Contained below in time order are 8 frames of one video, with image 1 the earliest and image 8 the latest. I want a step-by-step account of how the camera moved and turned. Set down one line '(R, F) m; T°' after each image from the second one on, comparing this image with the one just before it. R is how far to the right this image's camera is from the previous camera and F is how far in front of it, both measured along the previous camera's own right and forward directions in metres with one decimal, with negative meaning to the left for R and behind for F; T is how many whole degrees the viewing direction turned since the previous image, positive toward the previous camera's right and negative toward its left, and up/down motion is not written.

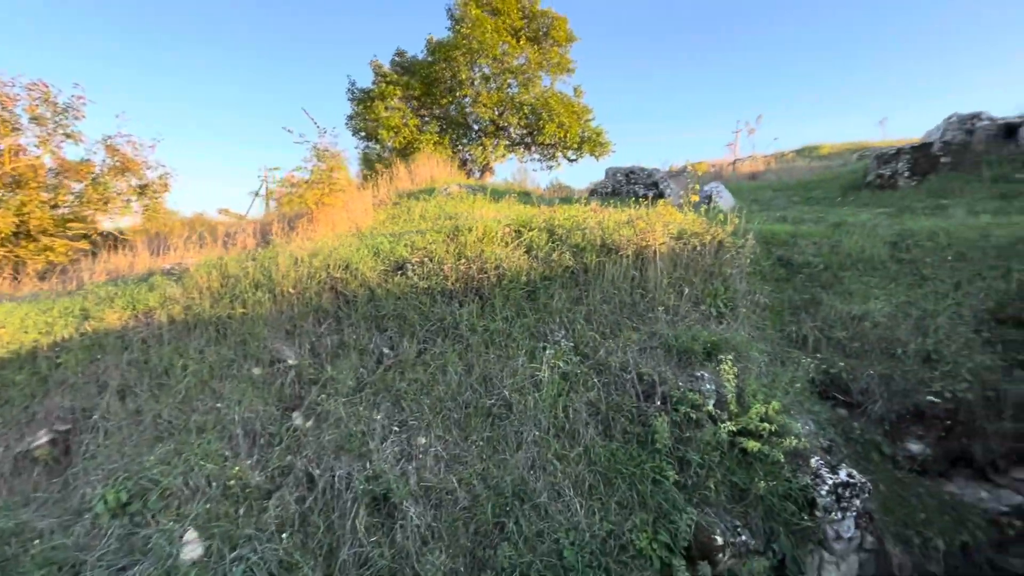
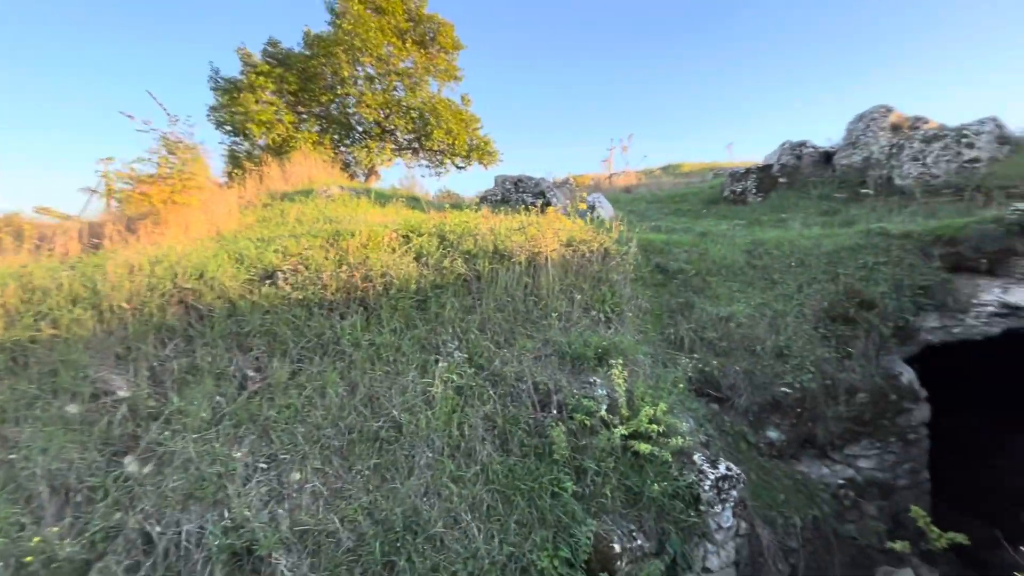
(0.0, +0.2) m; +13°
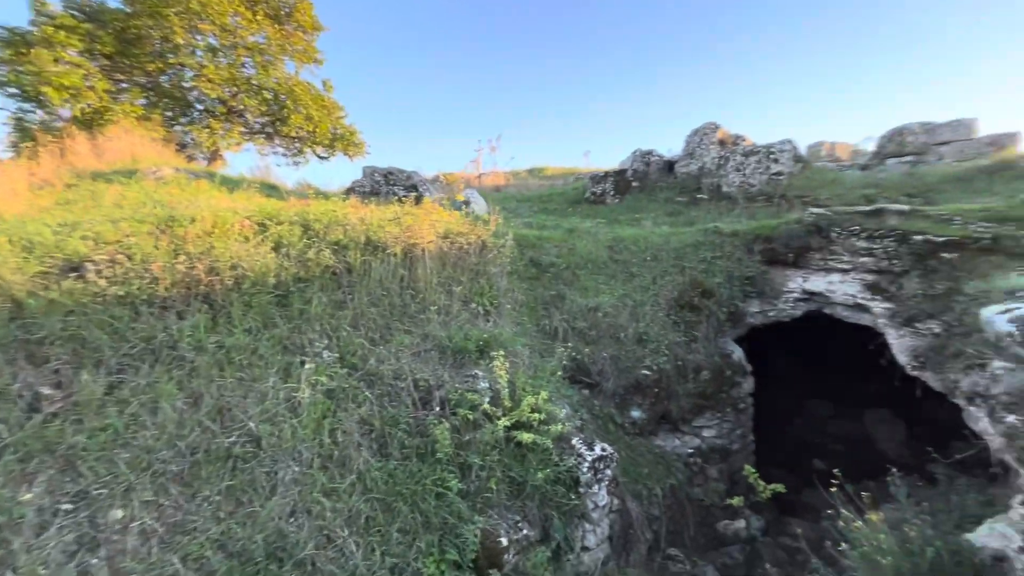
(-0.1, +0.1) m; +15°
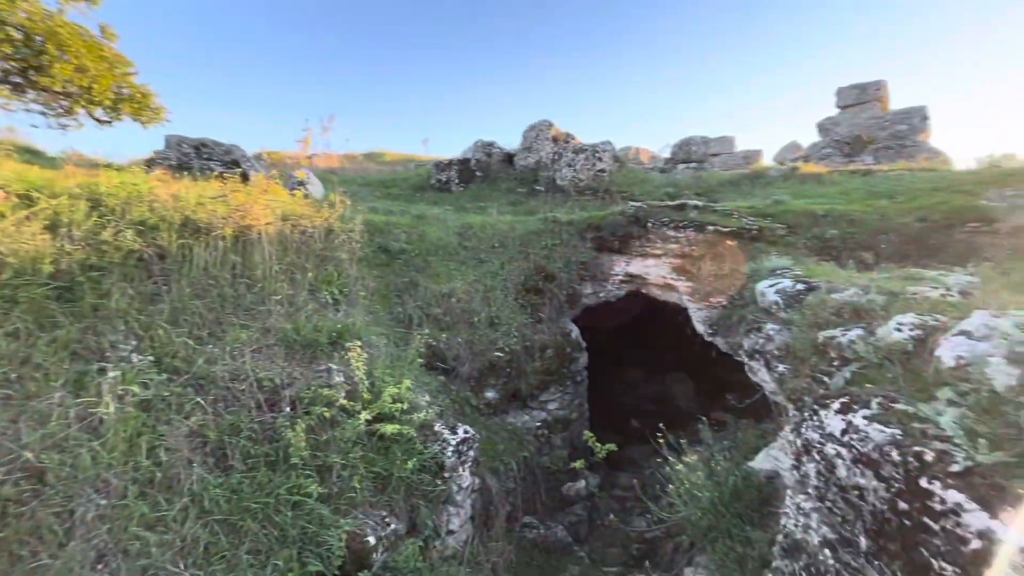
(-0.2, +0.1) m; +19°
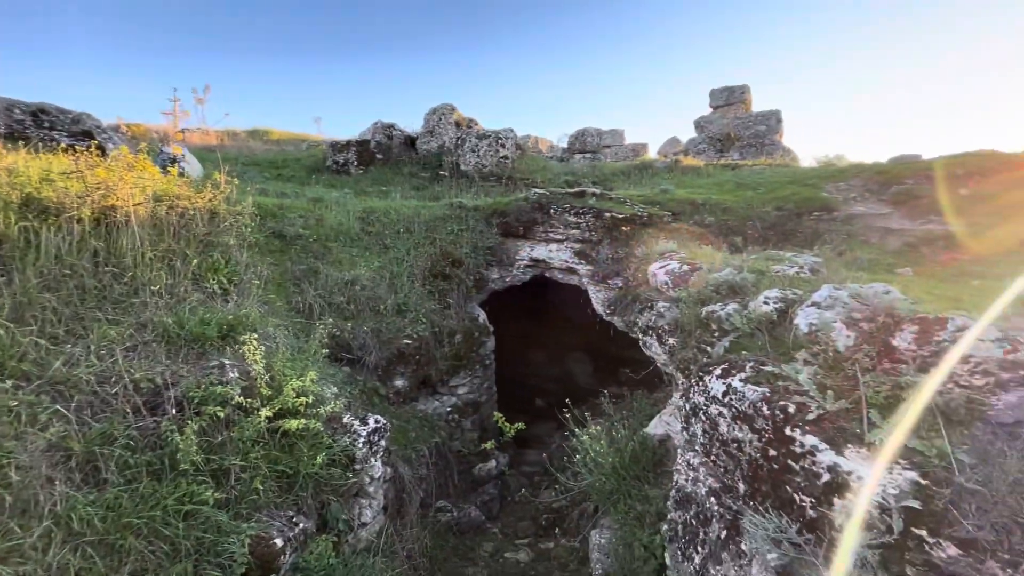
(-0.1, 0.0) m; +12°
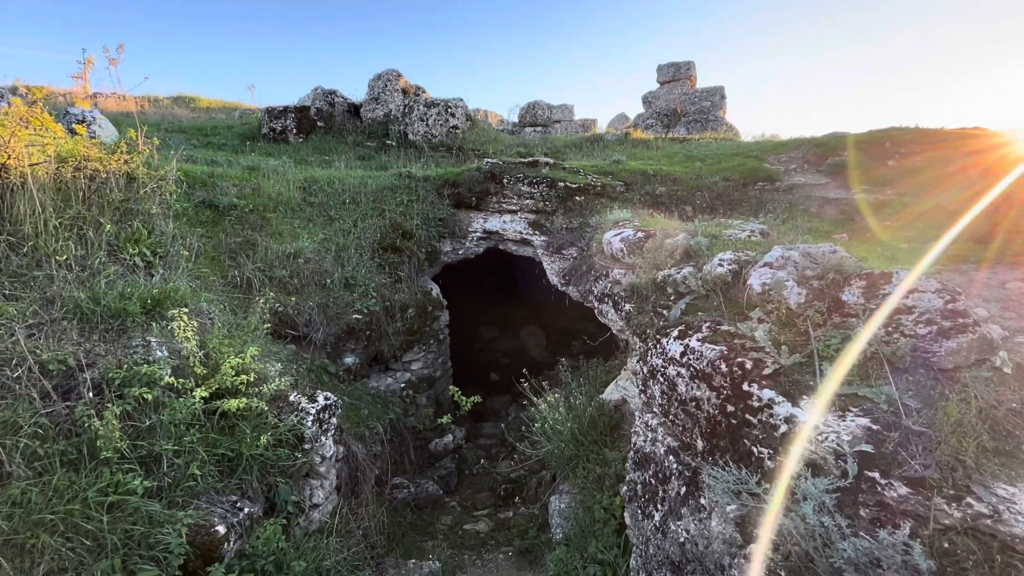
(0.0, +0.1) m; +6°
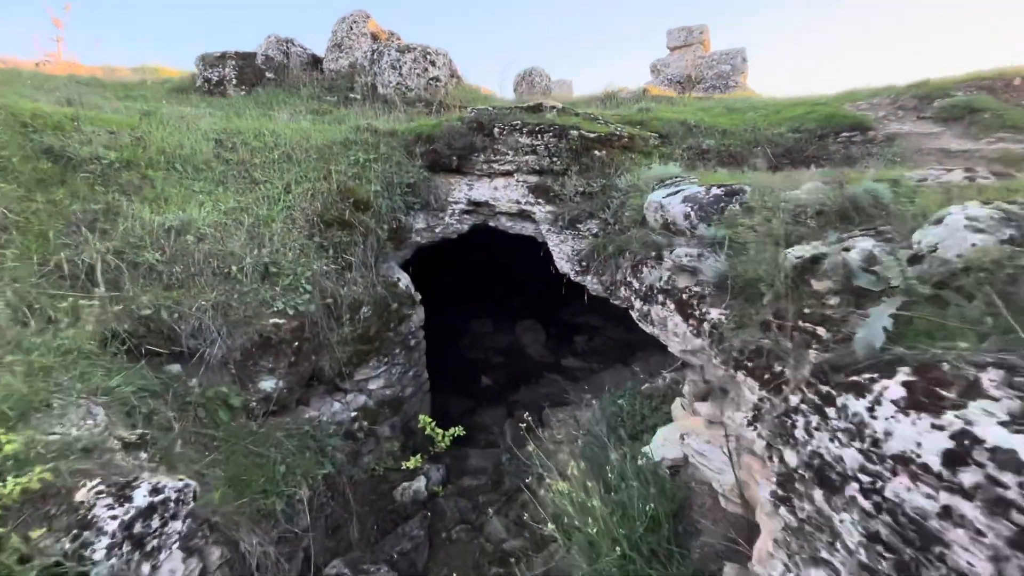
(0.0, +1.6) m; +1°
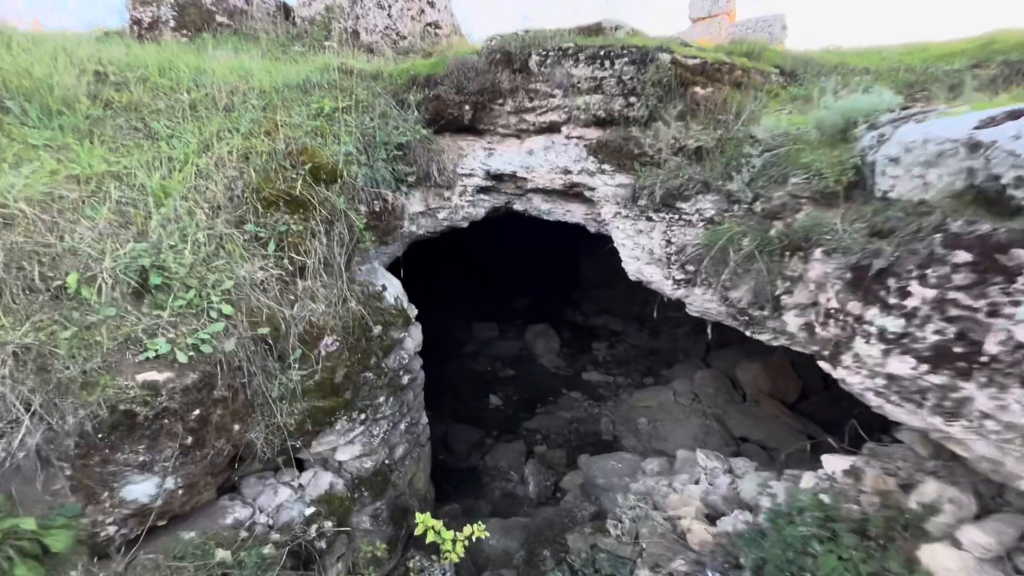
(-0.3, +1.5) m; +1°
